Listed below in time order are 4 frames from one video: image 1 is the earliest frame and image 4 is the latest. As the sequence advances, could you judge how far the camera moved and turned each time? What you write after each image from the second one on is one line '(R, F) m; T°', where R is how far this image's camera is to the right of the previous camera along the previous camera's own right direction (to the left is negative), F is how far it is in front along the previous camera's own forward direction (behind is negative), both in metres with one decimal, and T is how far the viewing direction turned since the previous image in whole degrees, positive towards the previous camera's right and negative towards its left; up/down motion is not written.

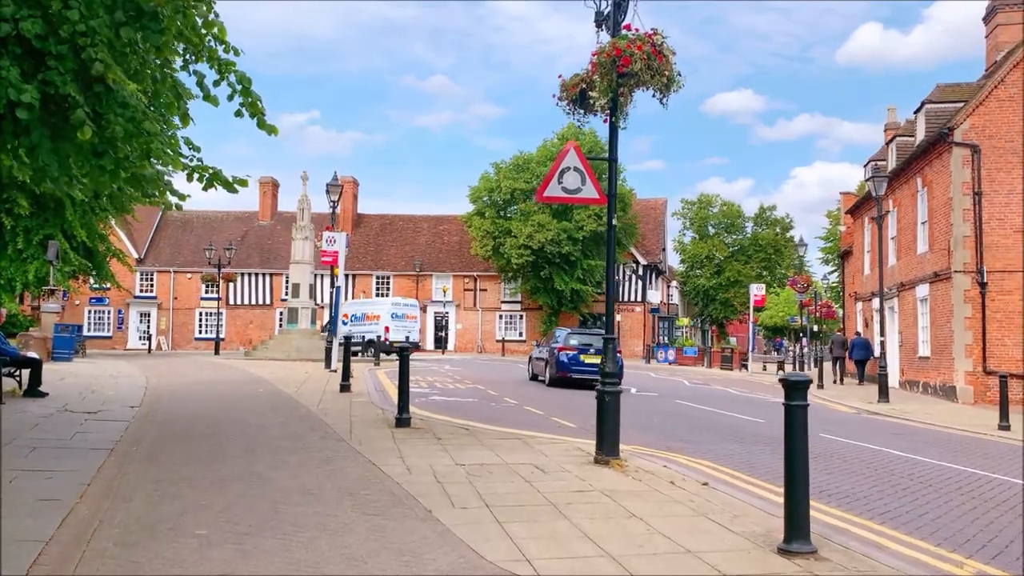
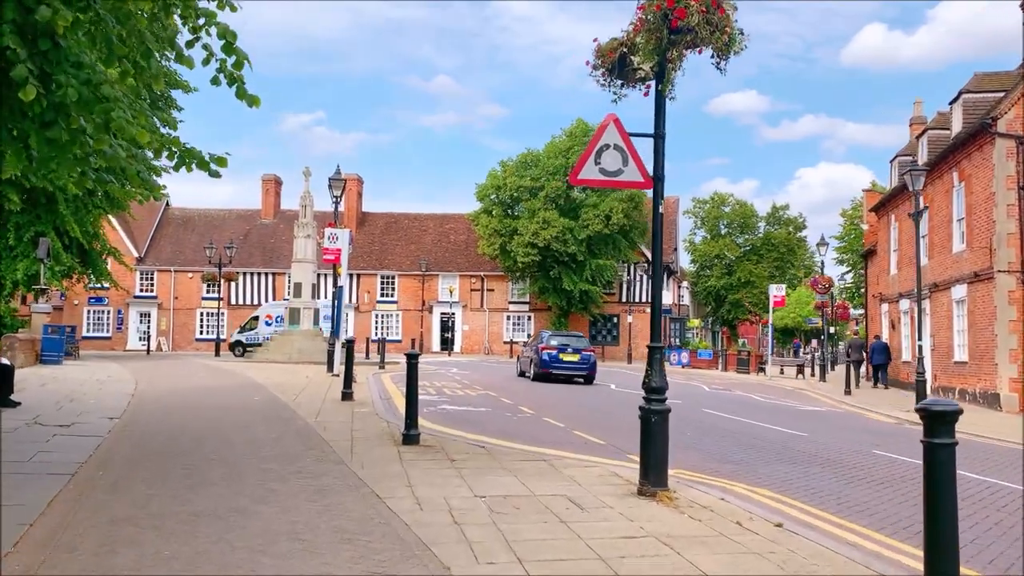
(-0.2, +1.2) m; 0°
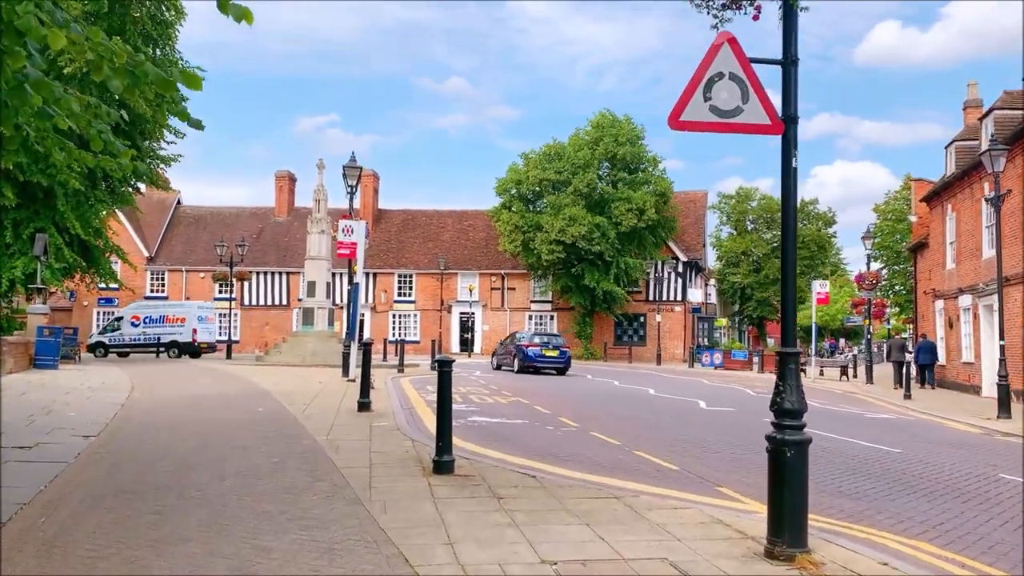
(-0.3, +1.8) m; -1°
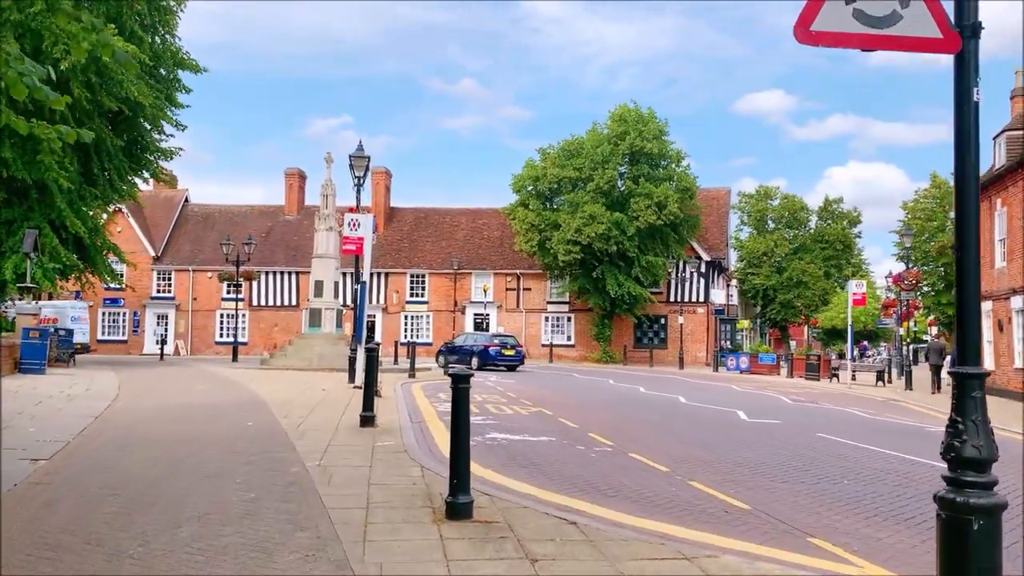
(-0.1, +1.5) m; -1°
